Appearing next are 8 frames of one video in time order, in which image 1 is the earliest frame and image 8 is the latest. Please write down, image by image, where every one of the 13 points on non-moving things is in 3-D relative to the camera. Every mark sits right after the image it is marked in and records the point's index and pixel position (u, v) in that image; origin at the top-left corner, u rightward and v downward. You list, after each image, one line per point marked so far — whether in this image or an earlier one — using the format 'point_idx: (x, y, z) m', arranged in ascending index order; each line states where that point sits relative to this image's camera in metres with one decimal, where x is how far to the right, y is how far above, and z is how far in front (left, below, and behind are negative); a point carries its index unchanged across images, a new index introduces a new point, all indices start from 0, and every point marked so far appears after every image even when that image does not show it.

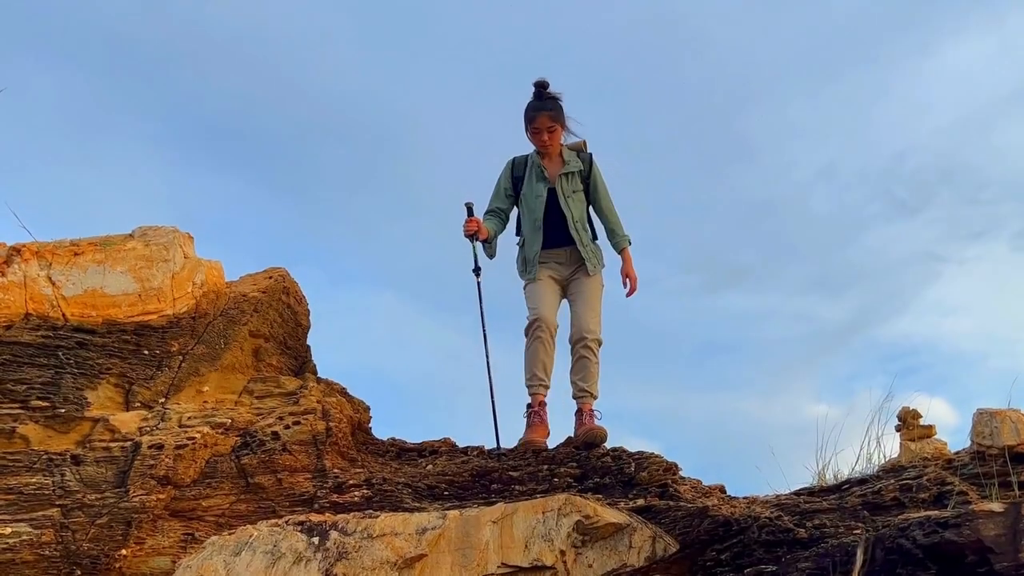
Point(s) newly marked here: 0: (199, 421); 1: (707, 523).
0: (-2.0, -0.8, +5.1) m
1: (+1.1, -1.3, +4.7) m
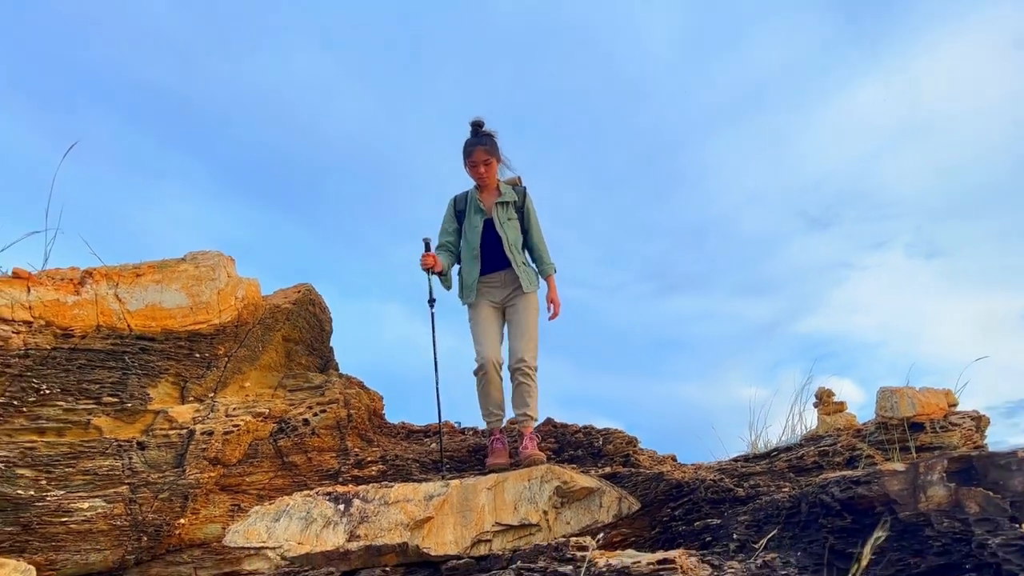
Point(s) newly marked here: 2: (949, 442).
0: (-2.0, -0.9, +6.2) m
1: (+1.1, -1.4, +5.9) m
2: (+4.3, -1.5, +8.1) m
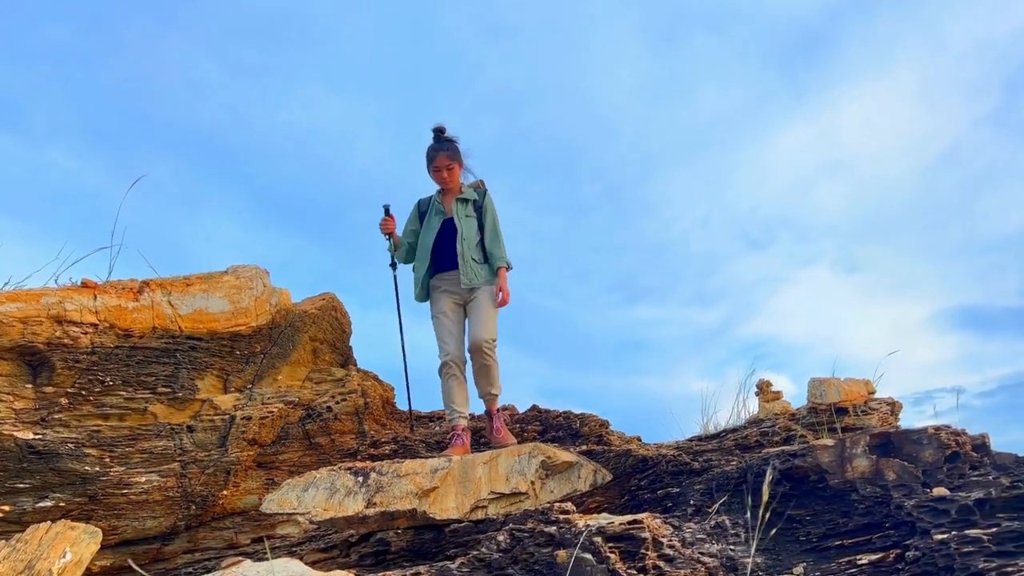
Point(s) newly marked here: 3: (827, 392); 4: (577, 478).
0: (-2.1, -1.0, +7.3) m
1: (+1.0, -1.5, +7.2) m
2: (+4.1, -1.5, +9.6) m
3: (+3.7, -1.2, +9.7) m
4: (+0.5, -1.6, +7.1) m
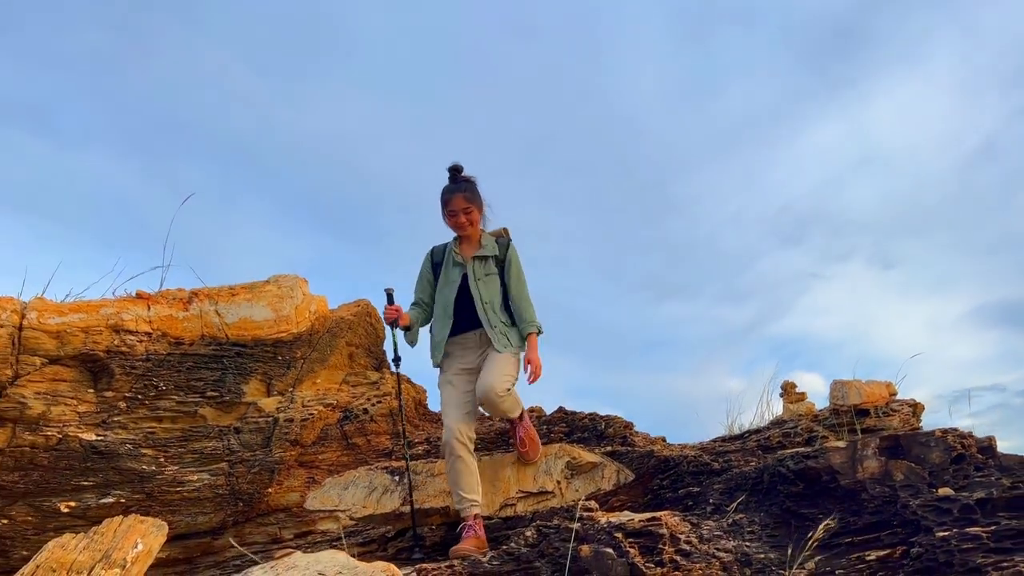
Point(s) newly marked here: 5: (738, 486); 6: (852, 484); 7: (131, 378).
0: (-1.8, -1.1, +7.8) m
1: (+1.3, -1.5, +7.5) m
2: (+4.4, -1.6, +9.8) m
3: (+4.0, -1.2, +9.9) m
4: (+0.8, -1.7, +7.5) m
5: (+1.8, -1.6, +6.6) m
6: (+2.3, -1.3, +5.7) m
7: (-3.2, -0.8, +7.0) m
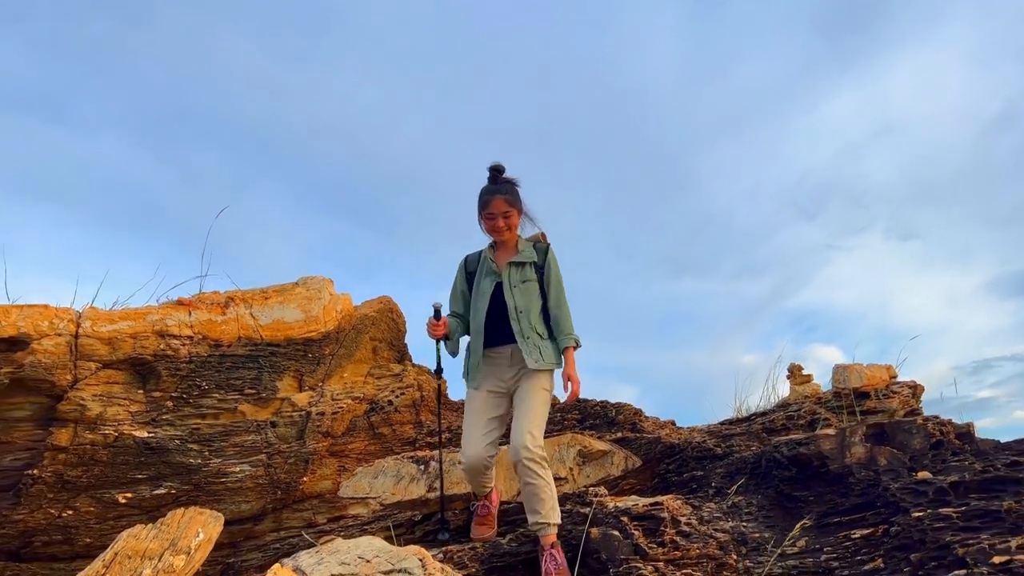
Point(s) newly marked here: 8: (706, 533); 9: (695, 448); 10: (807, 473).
0: (-1.7, -1.1, +8.3) m
1: (+1.4, -1.5, +8.1) m
2: (+4.6, -1.4, +10.2) m
3: (+4.2, -1.1, +10.4) m
4: (+0.9, -1.7, +8.0) m
5: (+1.9, -1.6, +7.1) m
6: (+2.5, -1.3, +6.2) m
7: (-3.0, -0.8, +7.6) m
8: (+1.4, -1.7, +5.9) m
9: (+1.7, -1.5, +7.8) m
10: (+2.3, -1.4, +6.5) m
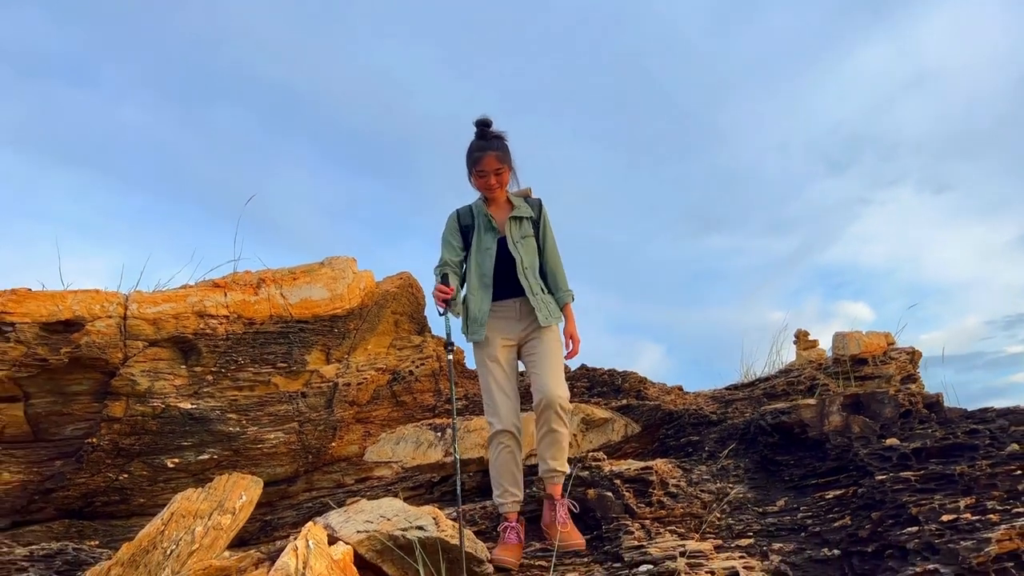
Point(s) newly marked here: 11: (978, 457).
0: (-1.6, -0.9, +9.0) m
1: (+1.5, -1.3, +8.7) m
2: (+4.8, -1.1, +10.8) m
3: (+4.4, -0.7, +10.9) m
4: (+1.1, -1.5, +8.7) m
5: (+2.0, -1.4, +7.7) m
6: (+2.5, -1.2, +6.8) m
7: (-3.0, -0.7, +8.3) m
8: (+1.4, -1.6, +6.6) m
9: (+1.8, -1.3, +8.4) m
10: (+2.3, -1.3, +7.1) m
11: (+3.3, -1.2, +5.9) m
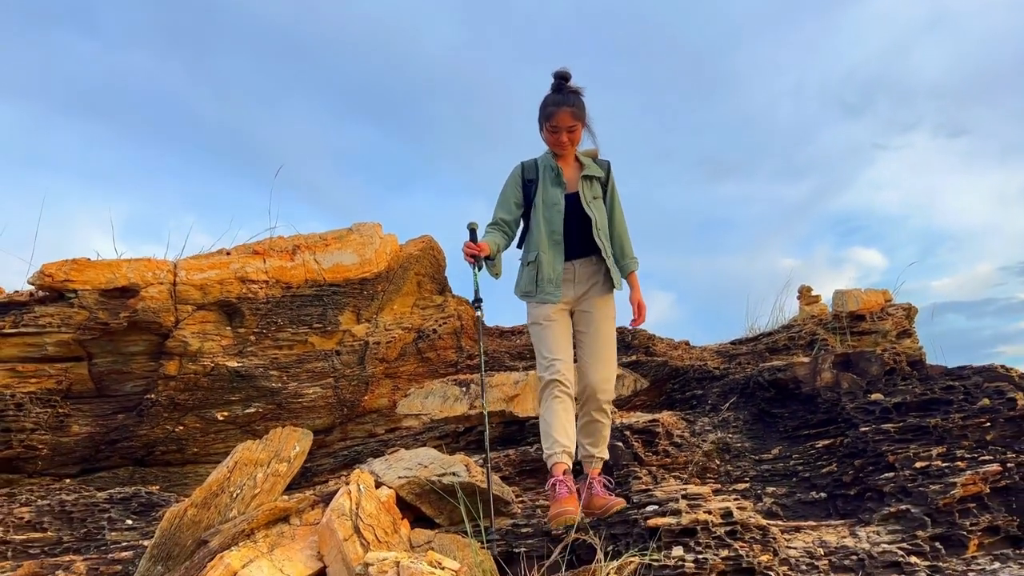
0: (-1.4, -0.5, +9.7) m
1: (+1.7, -0.9, +9.4) m
2: (+5.0, -0.5, +11.4) m
3: (+4.6, -0.2, +11.5) m
4: (+1.3, -1.1, +9.4) m
5: (+2.2, -1.0, +8.4) m
6: (+2.7, -0.9, +7.5) m
7: (-2.8, -0.3, +9.1) m
8: (+1.6, -1.4, +7.3) m
9: (+2.0, -0.9, +9.1) m
10: (+2.5, -1.0, +7.8) m
11: (+3.5, -1.0, +6.6) m
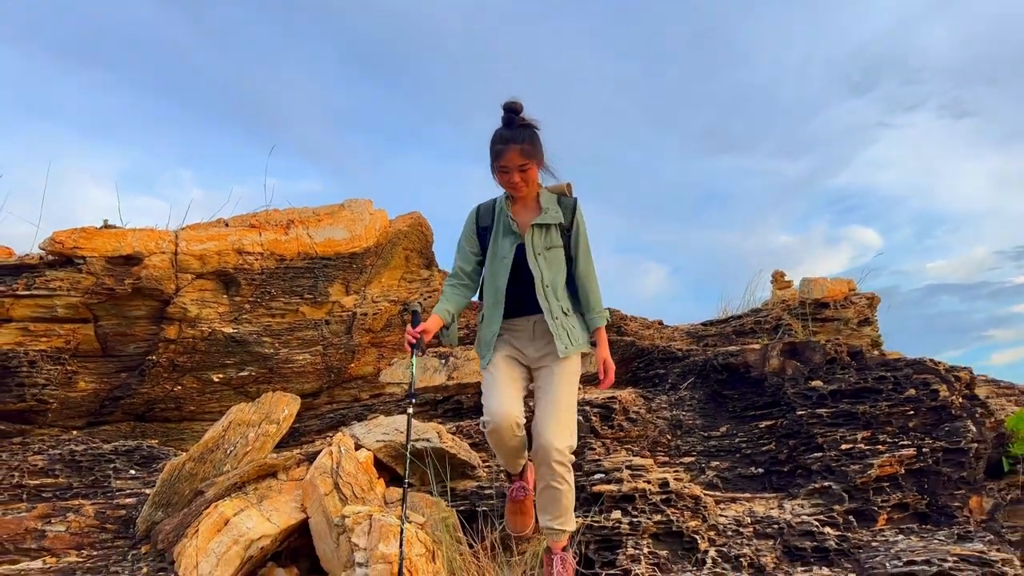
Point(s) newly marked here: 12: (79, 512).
0: (-1.6, -0.2, +10.4) m
1: (+1.5, -0.7, +10.0) m
2: (+4.8, -0.4, +12.1) m
3: (+4.3, 0.0, +12.2) m
4: (+1.0, -0.9, +10.0) m
5: (+1.9, -0.9, +9.1) m
6: (+2.4, -0.9, +8.2) m
7: (-3.0, 0.0, +9.7) m
8: (+1.3, -1.3, +8.0) m
9: (+1.8, -0.7, +9.8) m
10: (+2.2, -0.9, +8.4) m
11: (+3.2, -1.0, +7.3) m
12: (-3.4, -1.8, +6.6) m
